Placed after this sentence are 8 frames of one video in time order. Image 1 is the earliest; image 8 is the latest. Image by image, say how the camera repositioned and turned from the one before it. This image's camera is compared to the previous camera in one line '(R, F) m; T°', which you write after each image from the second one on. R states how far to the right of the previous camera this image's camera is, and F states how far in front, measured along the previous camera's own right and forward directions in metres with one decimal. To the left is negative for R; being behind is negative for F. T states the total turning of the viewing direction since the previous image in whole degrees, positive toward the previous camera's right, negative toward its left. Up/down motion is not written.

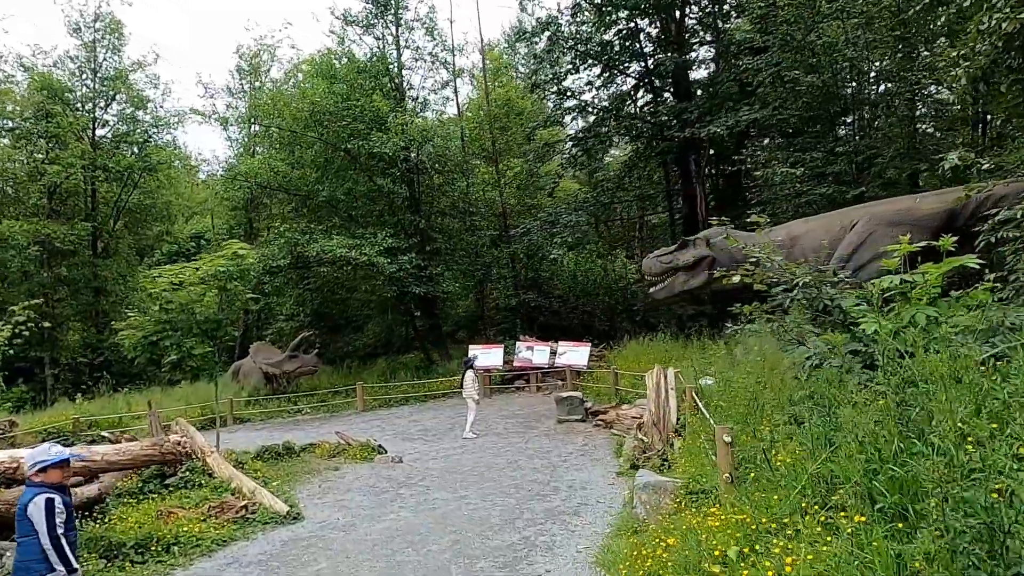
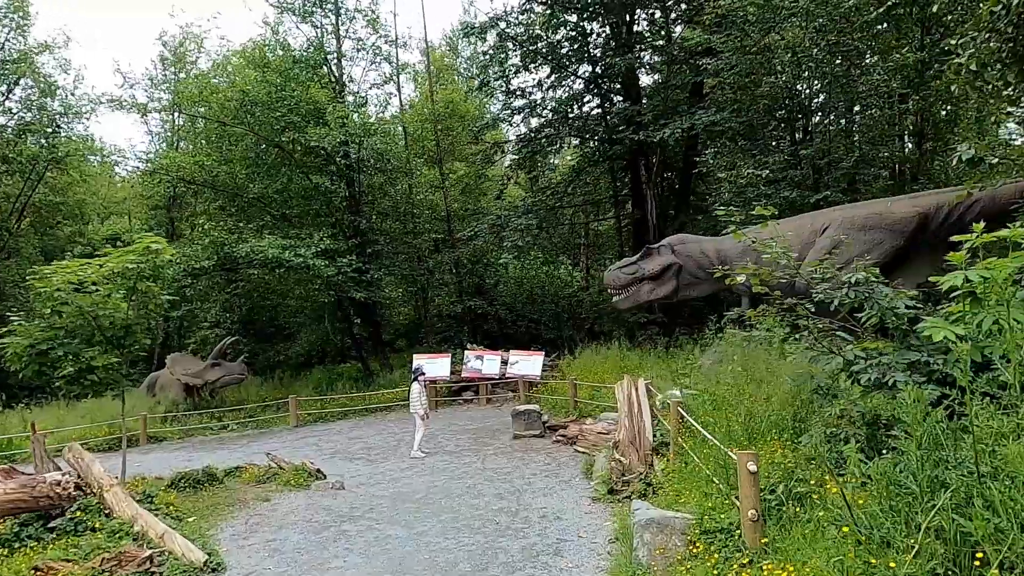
(-0.2, +0.7) m; +5°
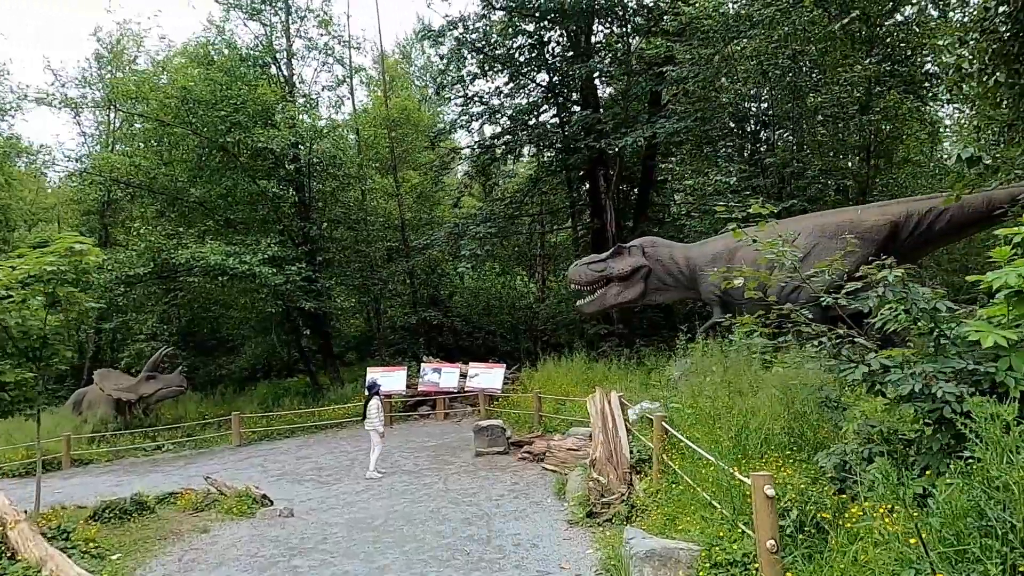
(-0.2, +0.4) m; +4°
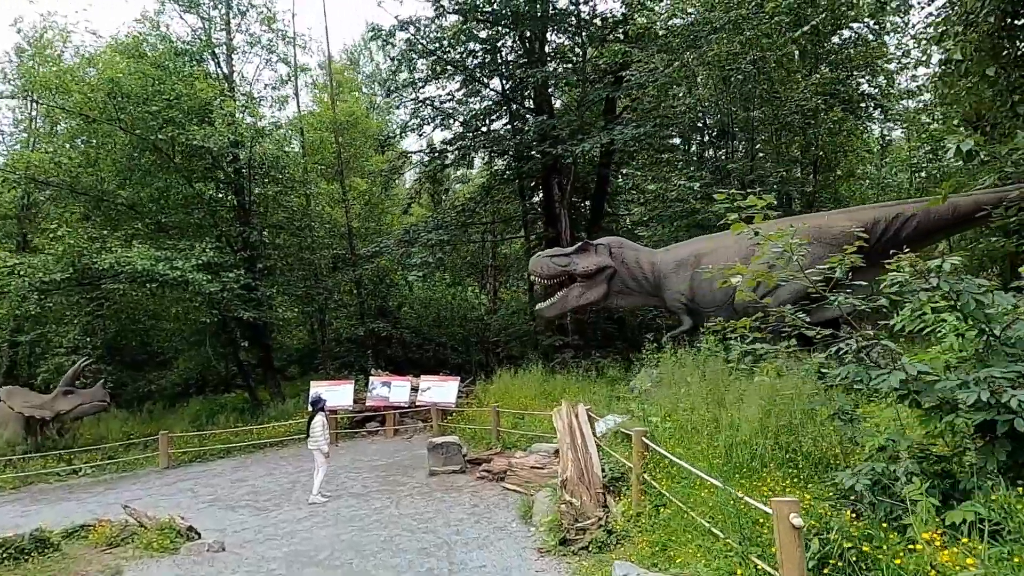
(-0.1, +0.5) m; +5°
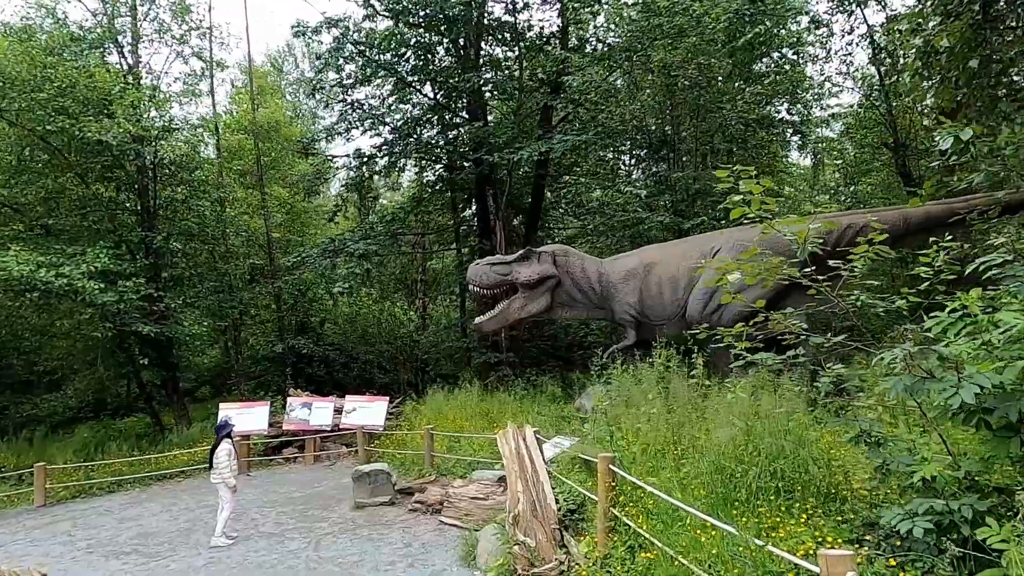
(-0.1, +0.7) m; +6°
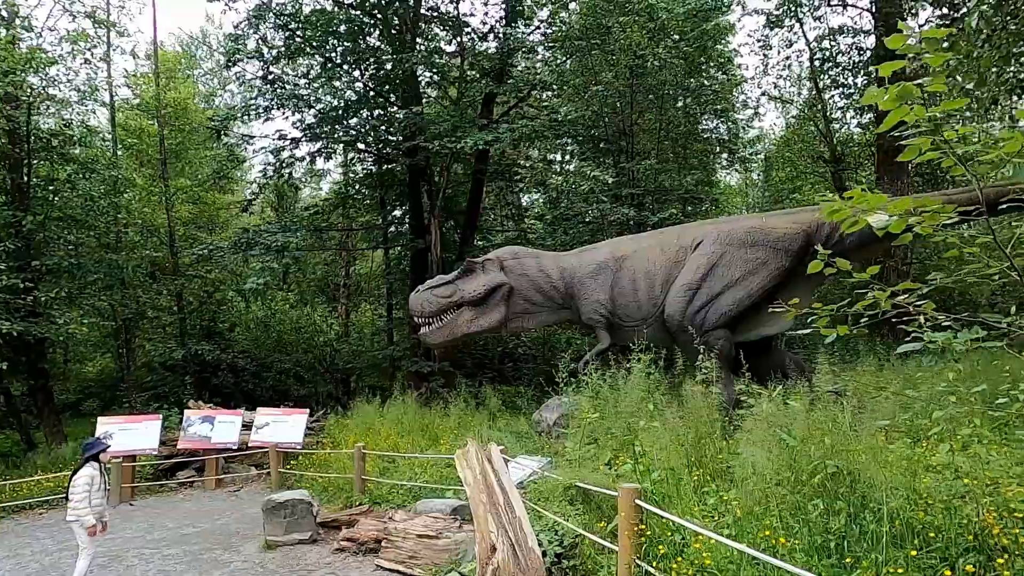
(-0.3, +1.1) m; +7°
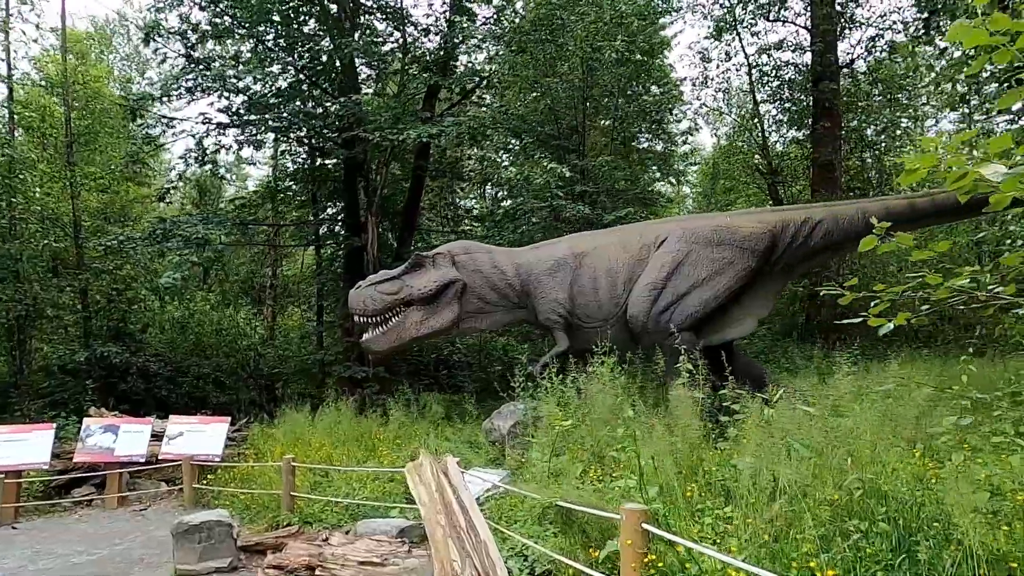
(-0.2, +0.5) m; +6°
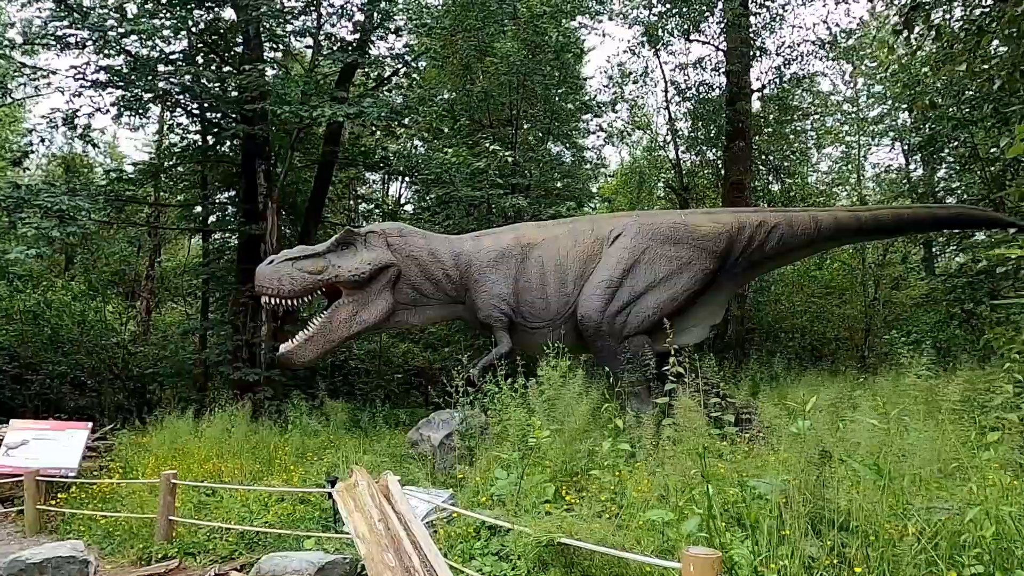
(-0.3, +0.7) m; +9°
